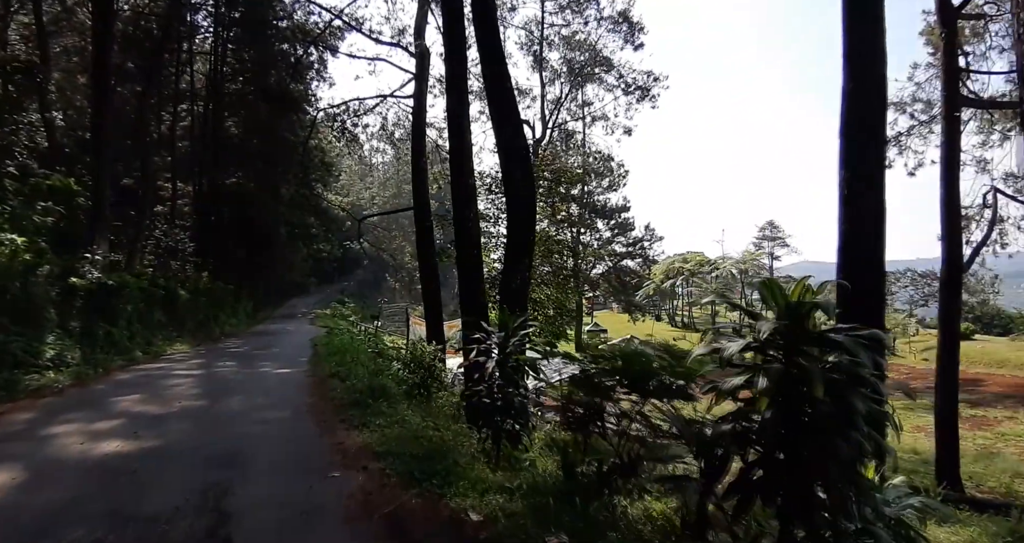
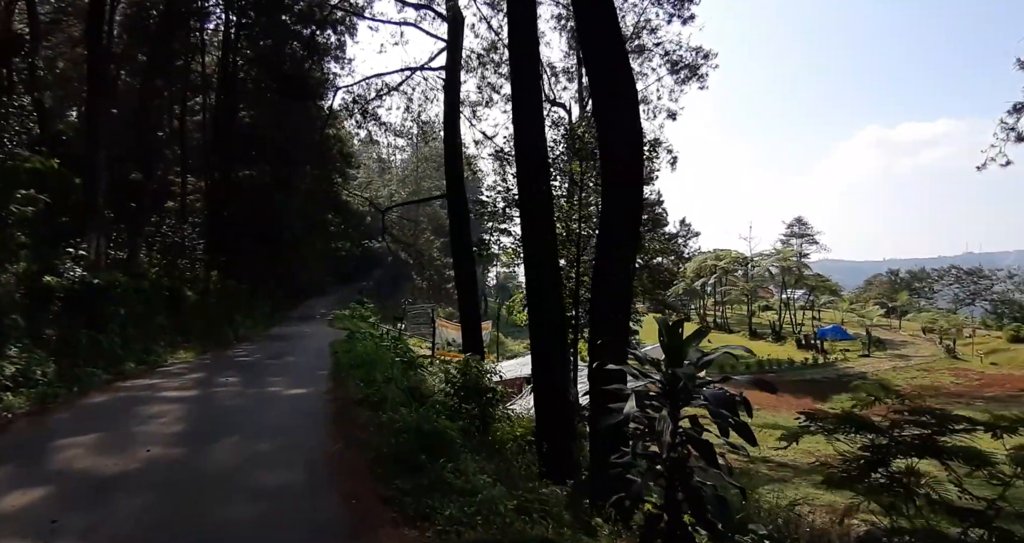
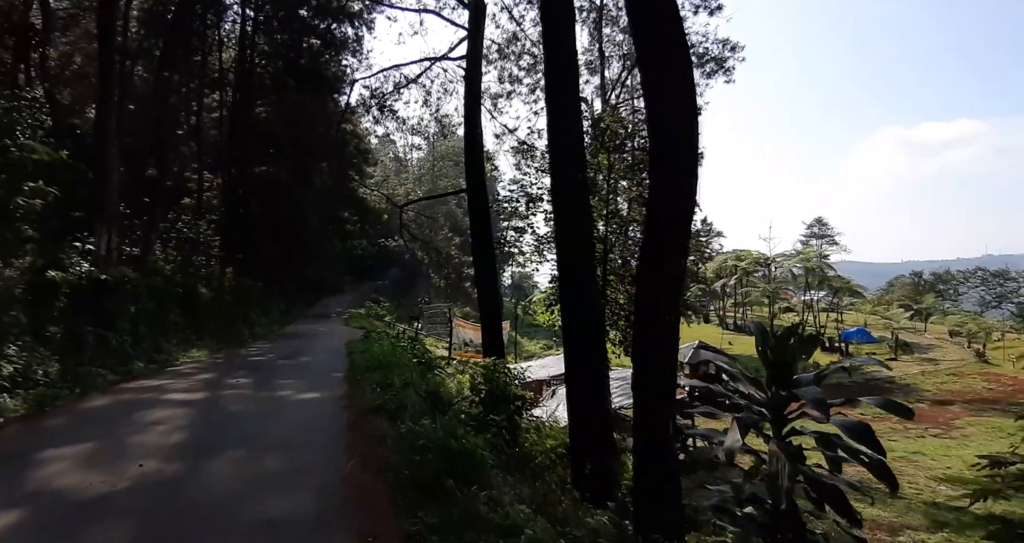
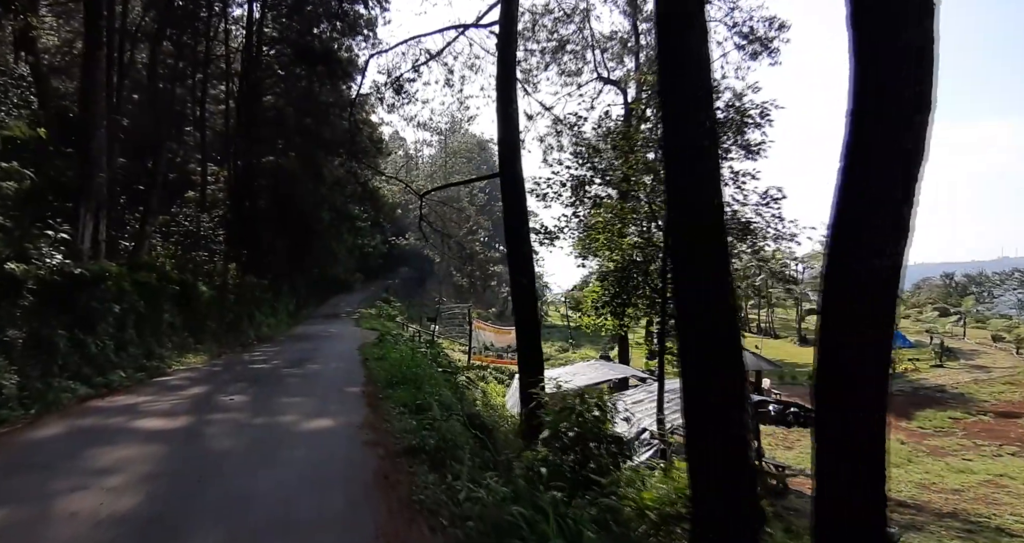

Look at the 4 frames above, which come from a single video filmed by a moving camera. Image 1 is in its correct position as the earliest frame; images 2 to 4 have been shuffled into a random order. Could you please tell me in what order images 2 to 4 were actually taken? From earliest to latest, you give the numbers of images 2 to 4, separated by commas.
2, 3, 4
